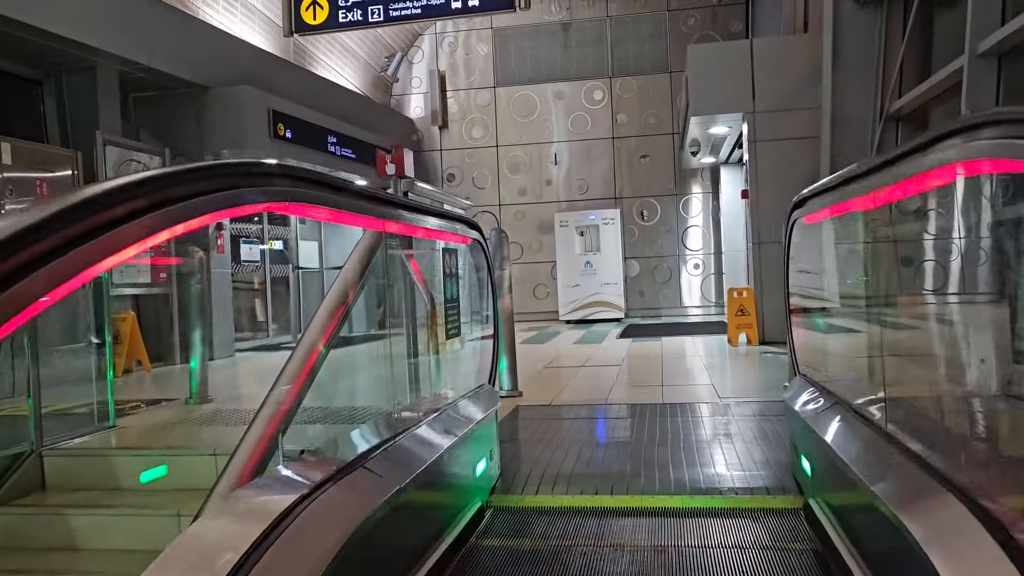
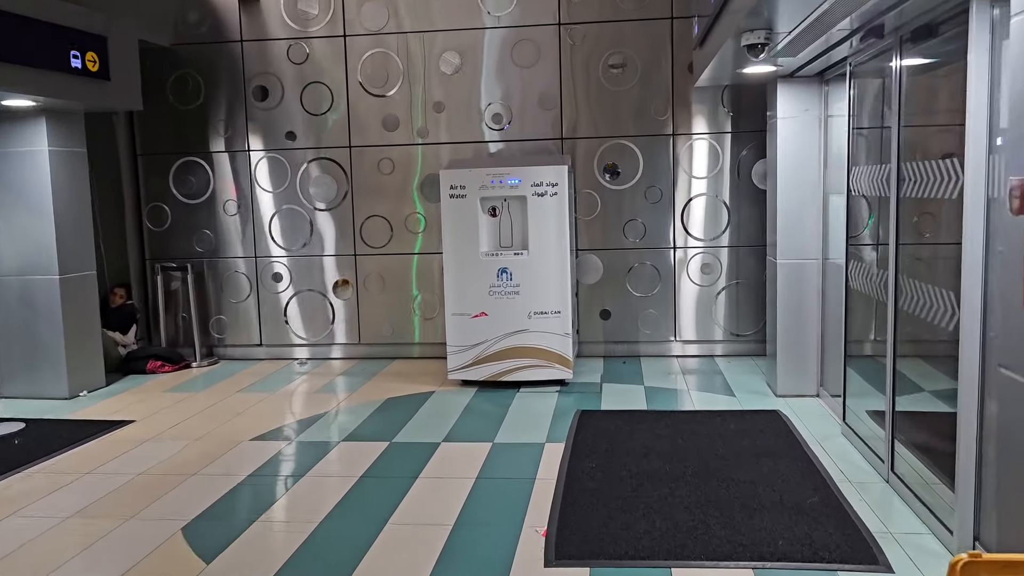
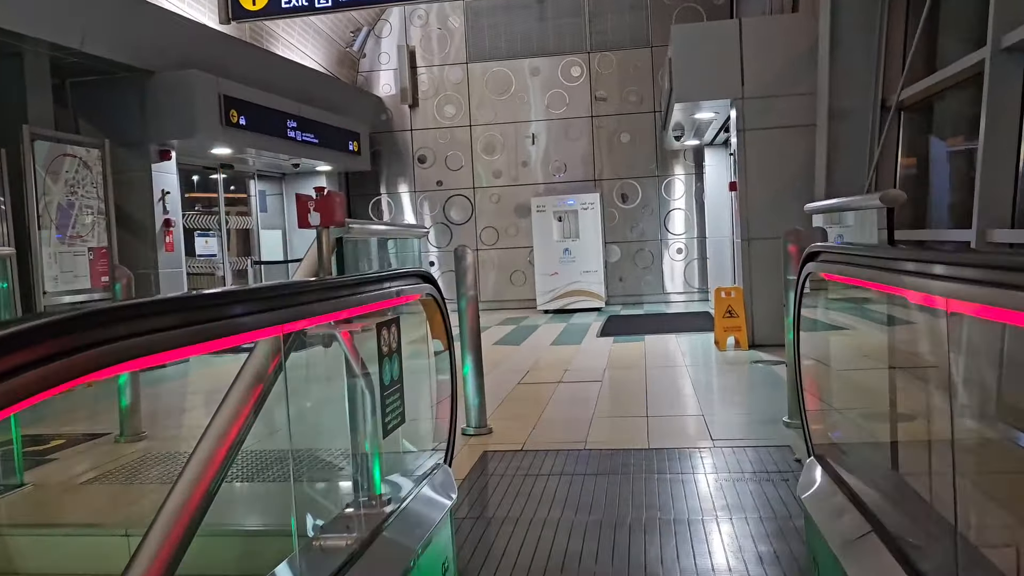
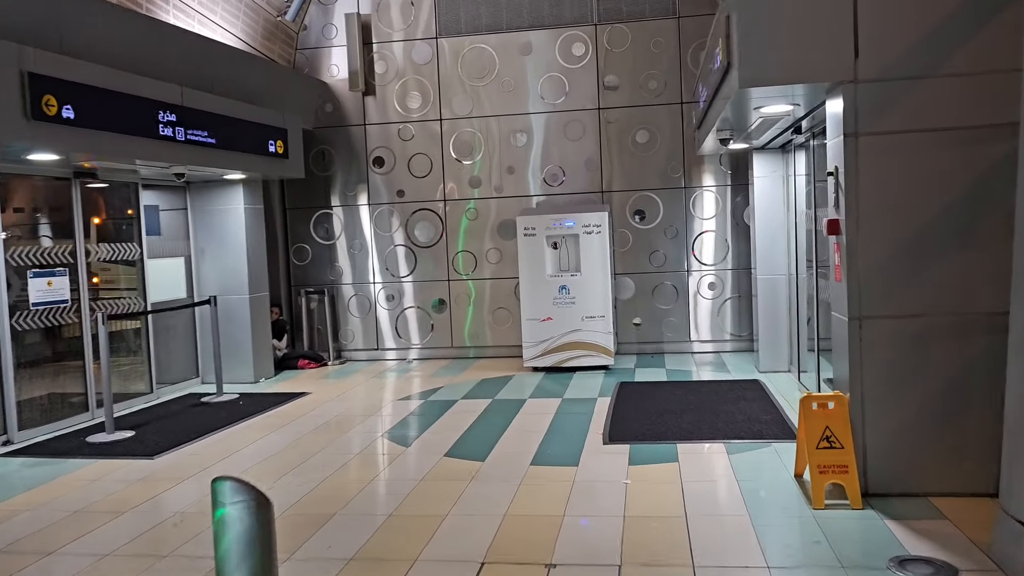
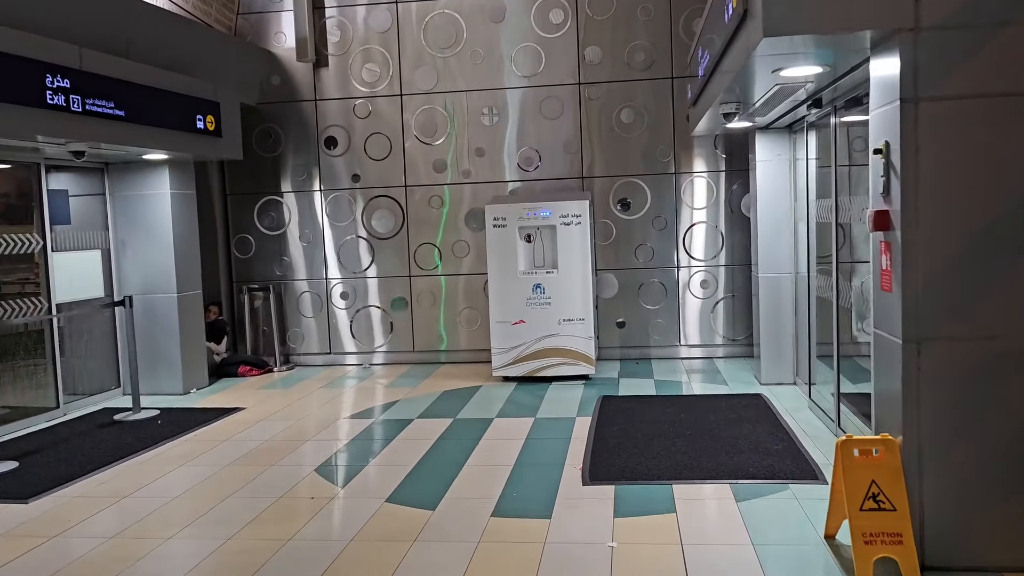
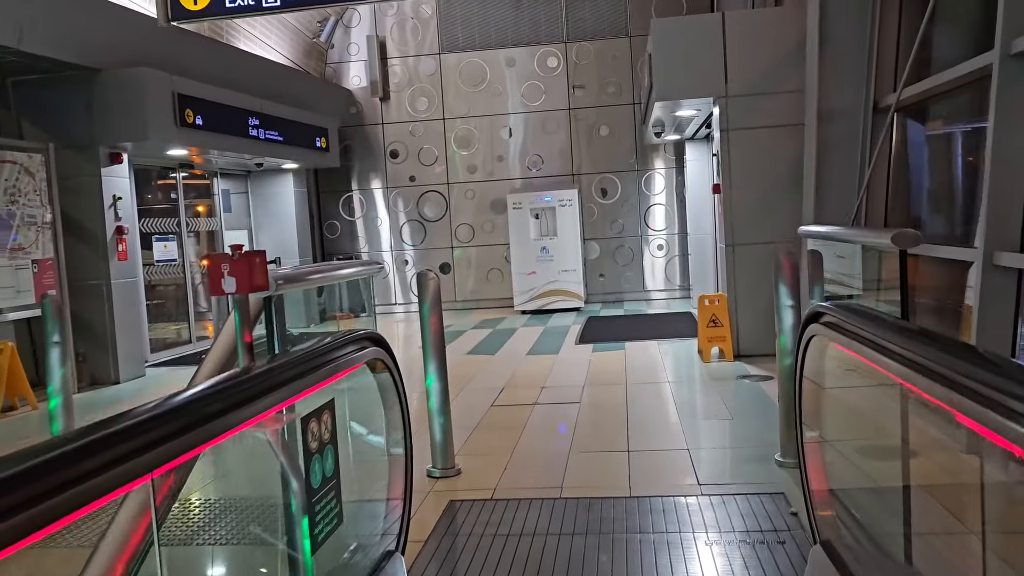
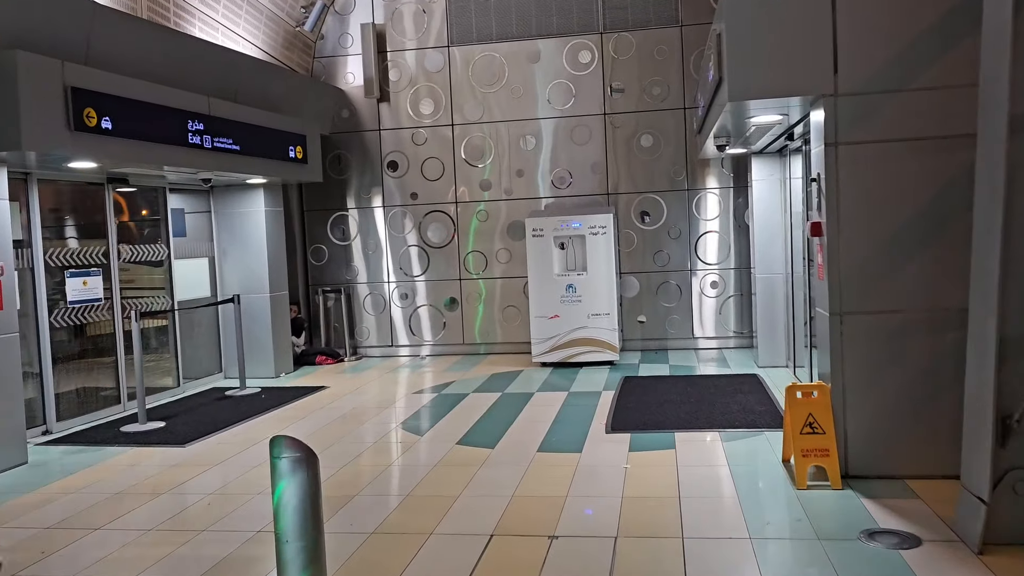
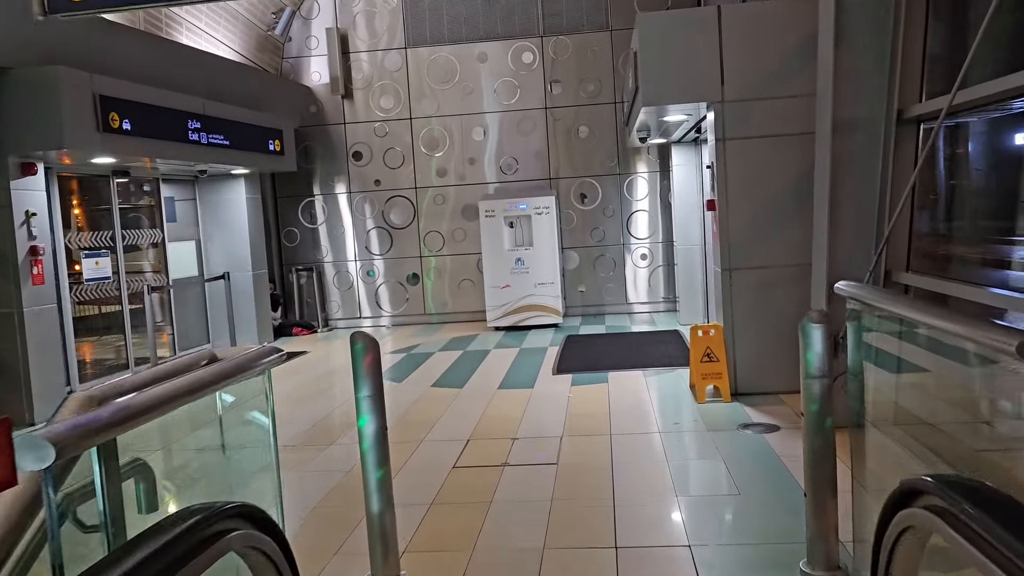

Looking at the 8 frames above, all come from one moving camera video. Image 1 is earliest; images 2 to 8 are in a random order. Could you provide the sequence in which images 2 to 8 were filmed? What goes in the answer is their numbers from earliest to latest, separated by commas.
3, 6, 8, 7, 4, 5, 2
